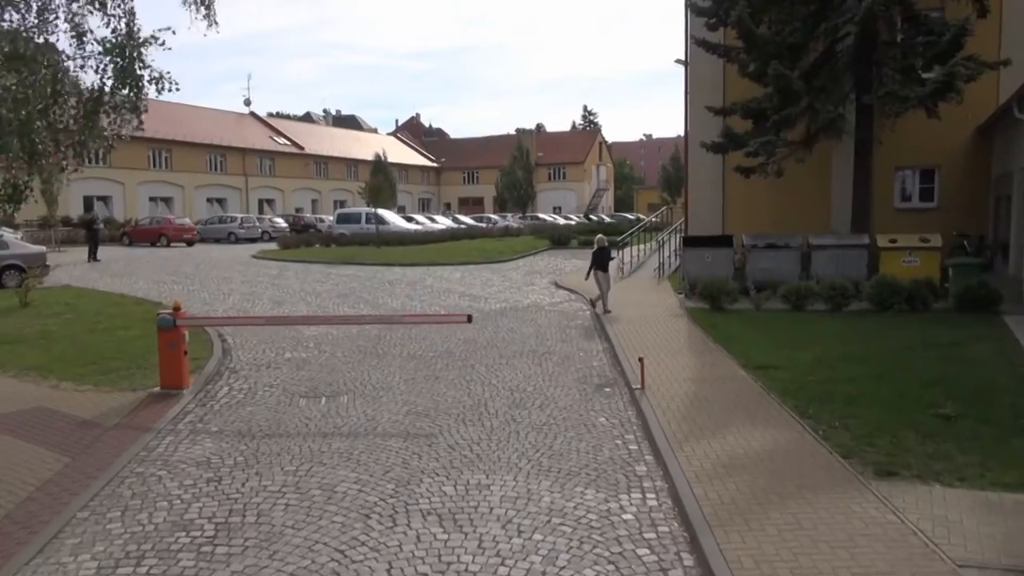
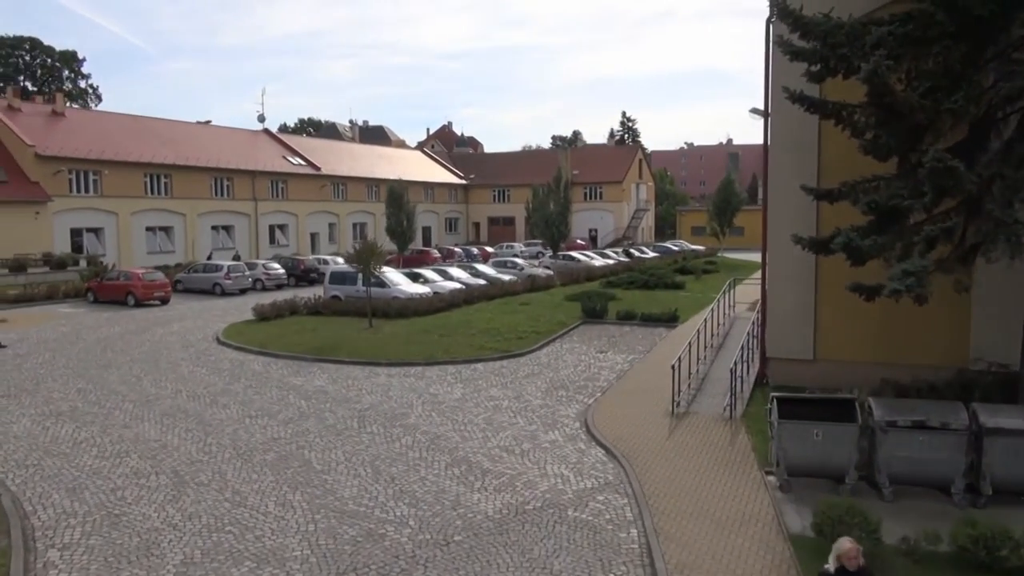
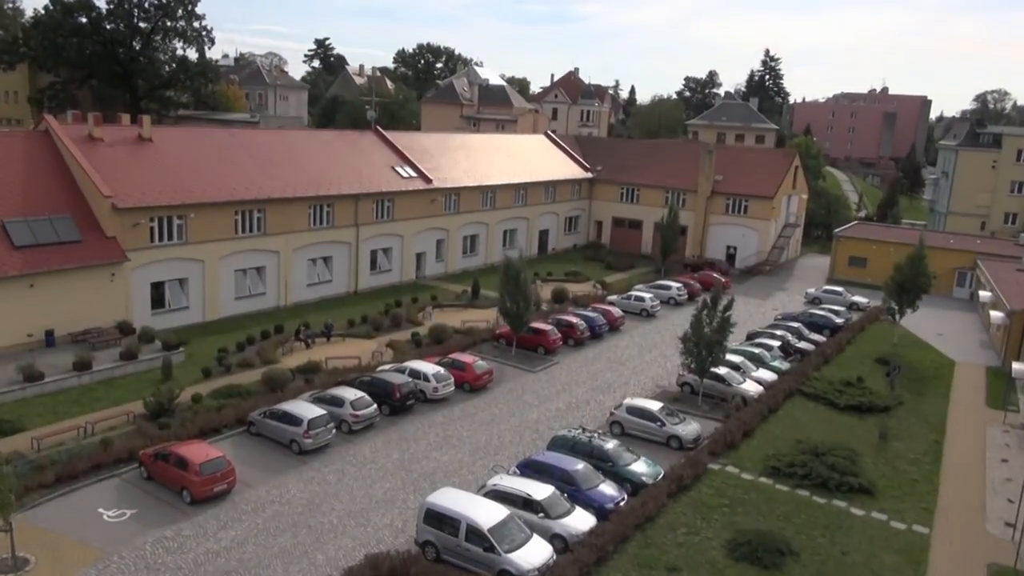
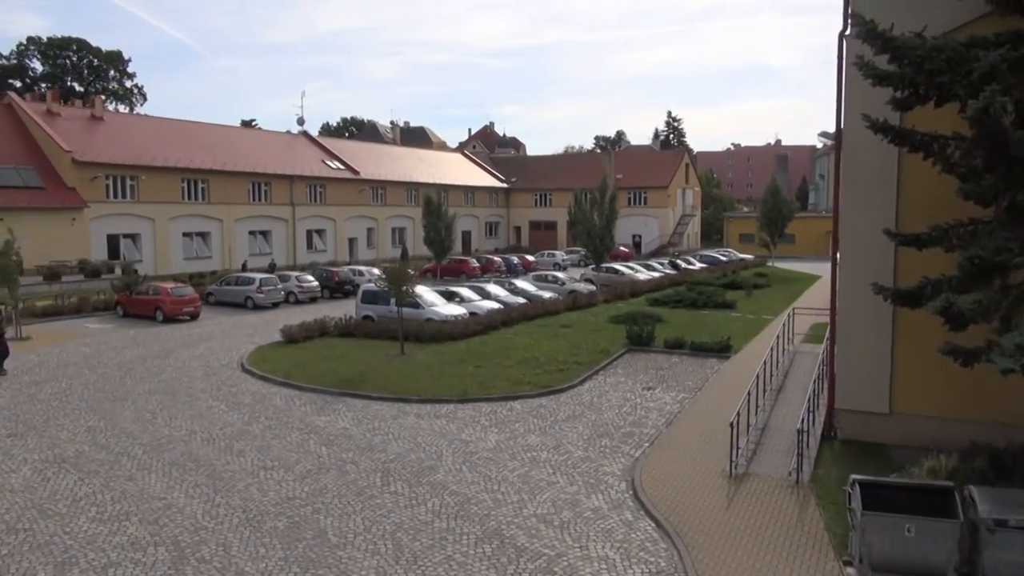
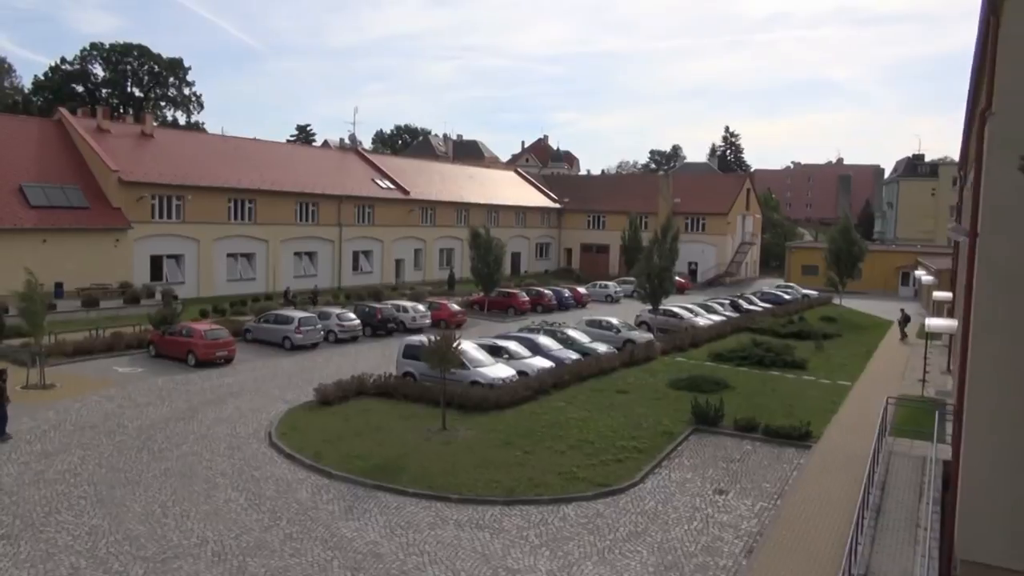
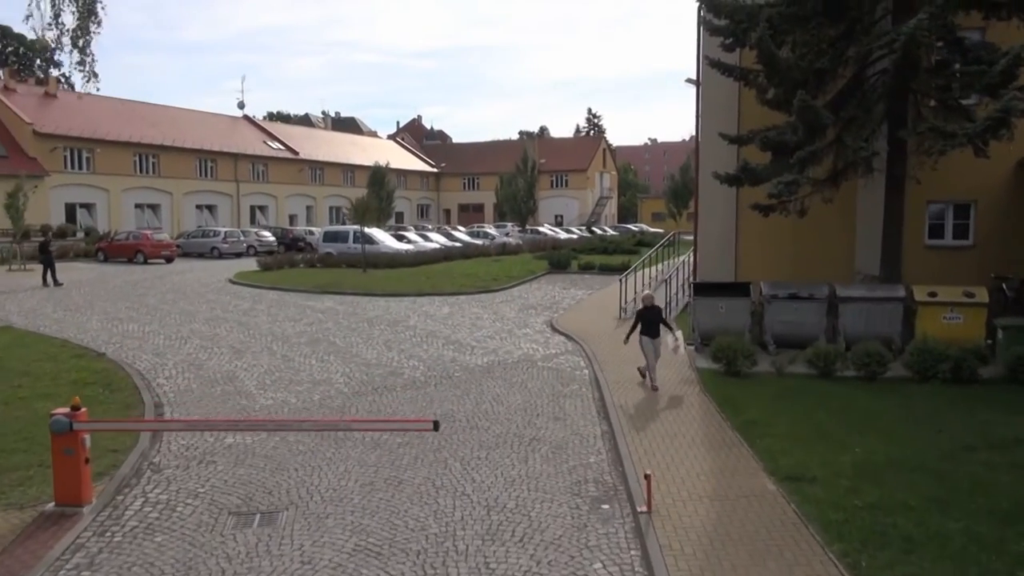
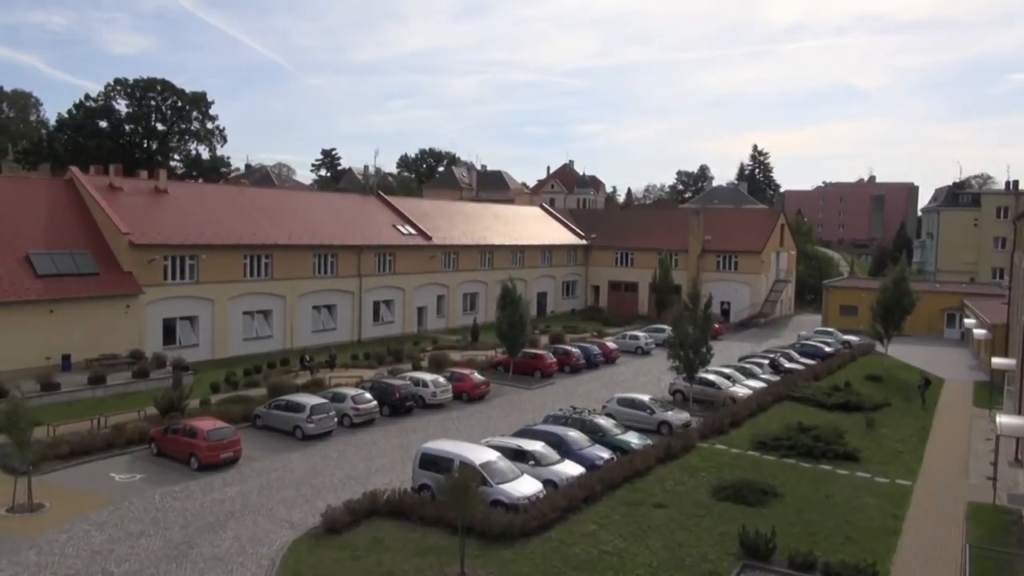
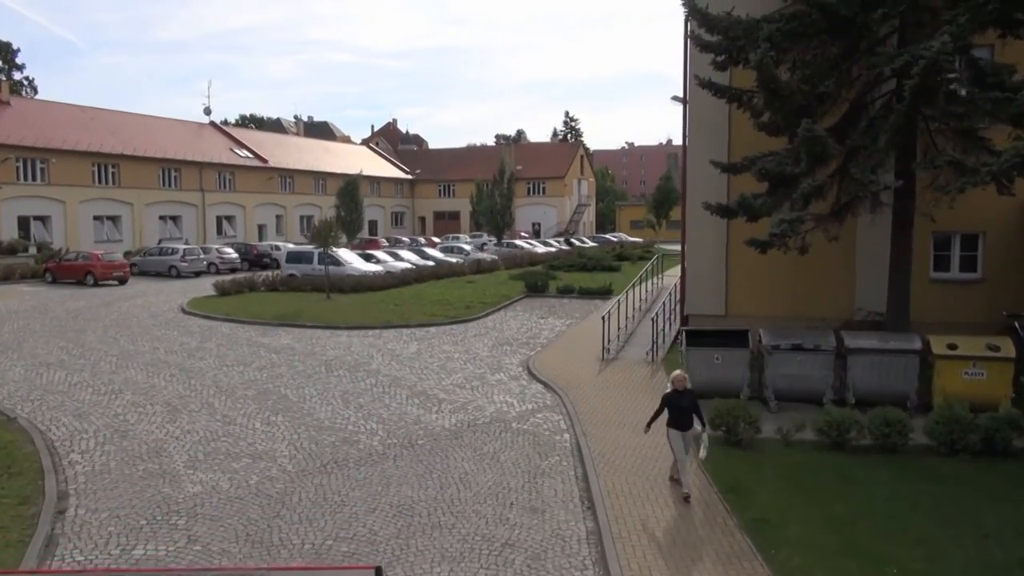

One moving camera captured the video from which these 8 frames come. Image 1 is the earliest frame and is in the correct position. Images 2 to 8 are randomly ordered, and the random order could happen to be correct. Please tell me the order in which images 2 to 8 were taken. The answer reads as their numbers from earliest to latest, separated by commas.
6, 8, 2, 4, 5, 7, 3
